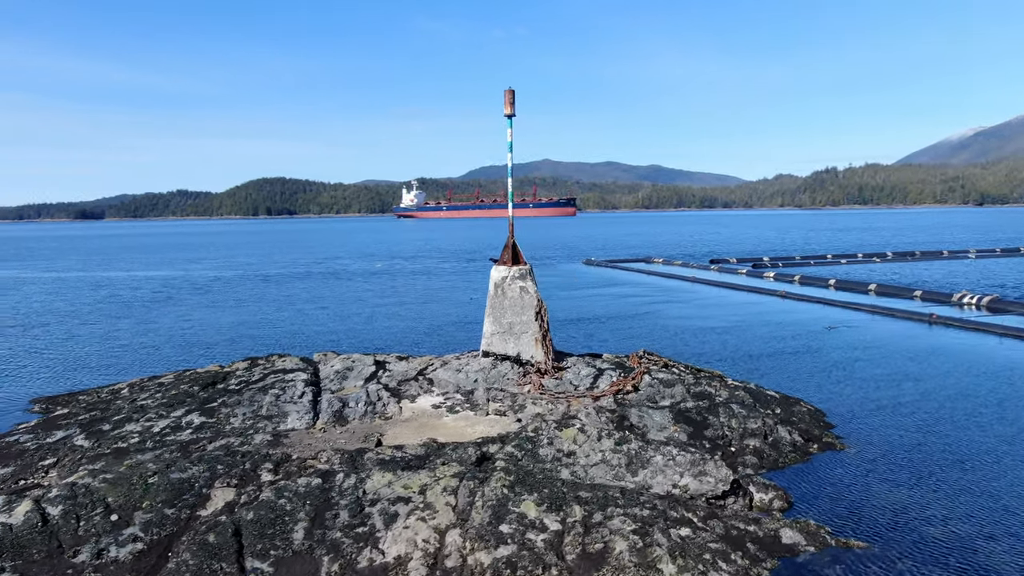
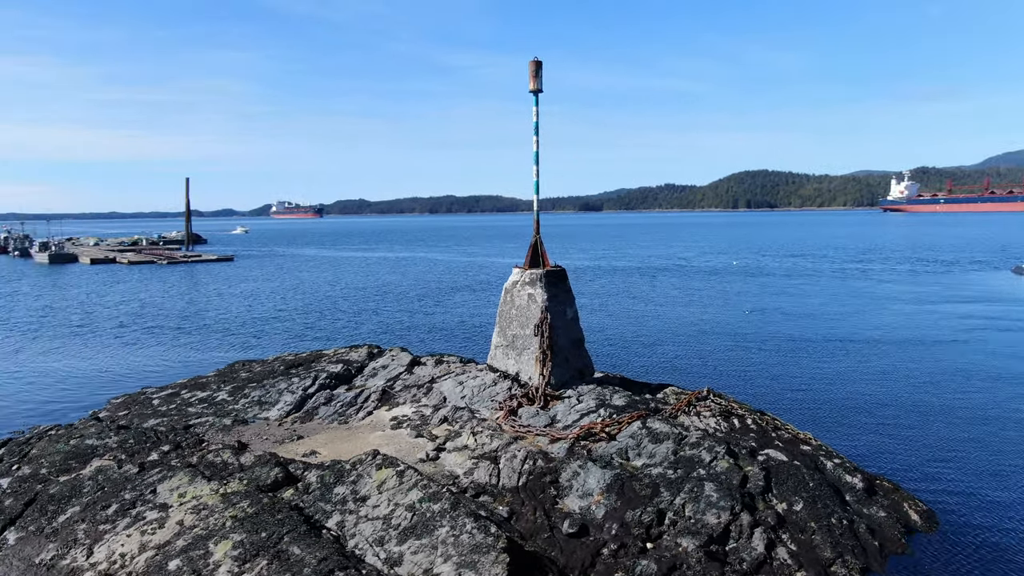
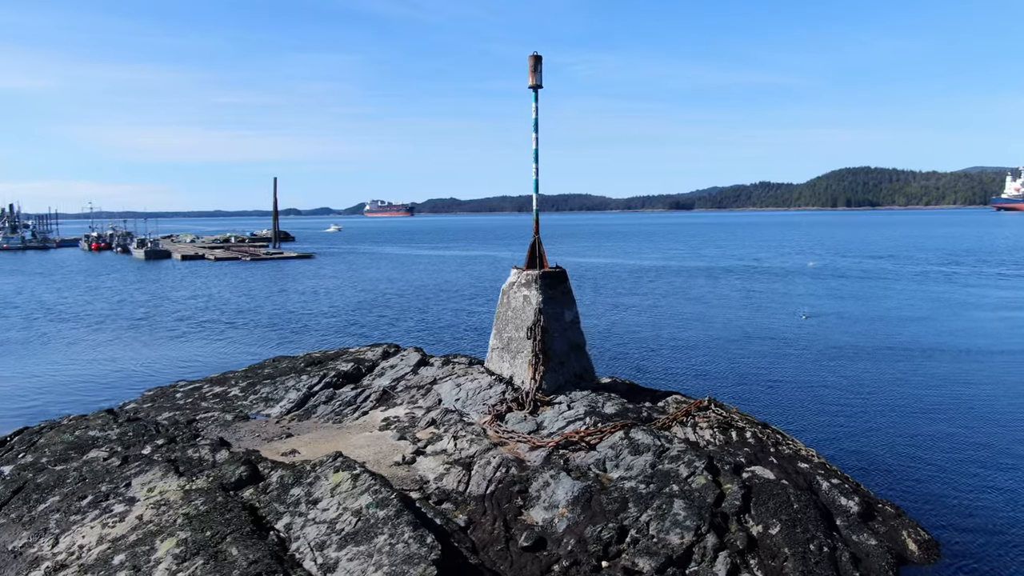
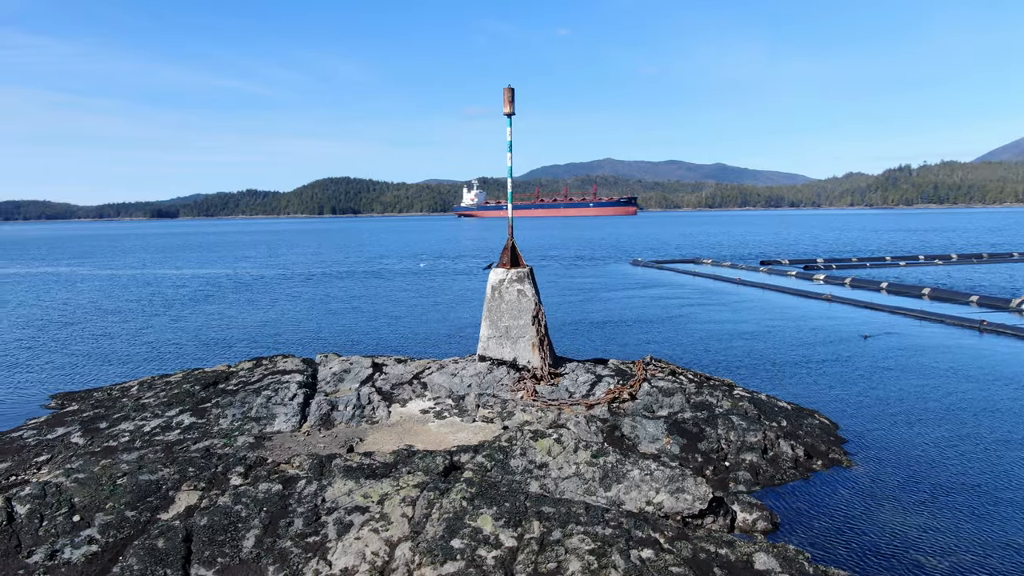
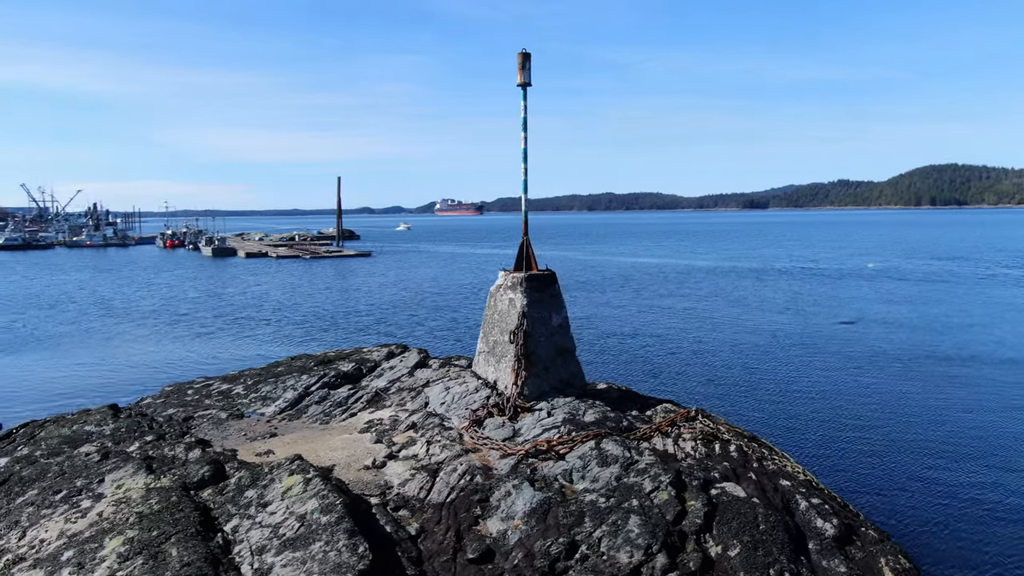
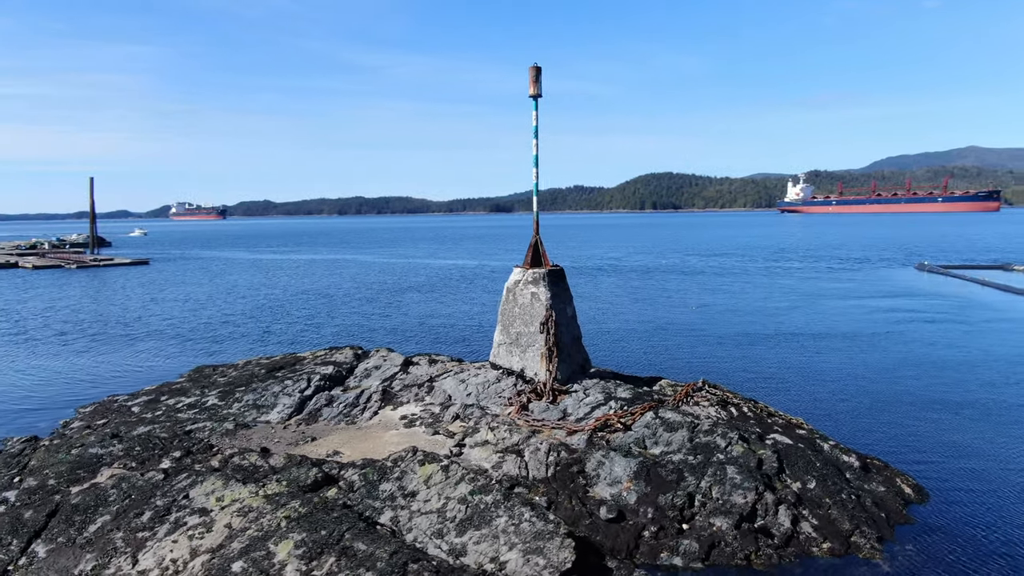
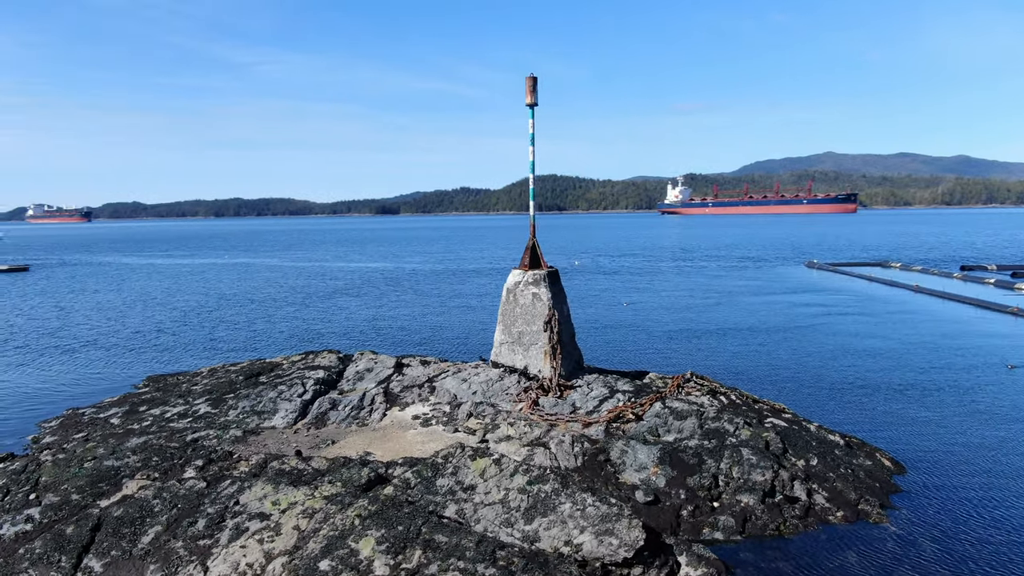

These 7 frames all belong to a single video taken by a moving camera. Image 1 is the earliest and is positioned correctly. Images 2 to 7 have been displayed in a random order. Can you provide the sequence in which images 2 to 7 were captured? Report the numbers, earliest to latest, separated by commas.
4, 7, 6, 2, 3, 5
